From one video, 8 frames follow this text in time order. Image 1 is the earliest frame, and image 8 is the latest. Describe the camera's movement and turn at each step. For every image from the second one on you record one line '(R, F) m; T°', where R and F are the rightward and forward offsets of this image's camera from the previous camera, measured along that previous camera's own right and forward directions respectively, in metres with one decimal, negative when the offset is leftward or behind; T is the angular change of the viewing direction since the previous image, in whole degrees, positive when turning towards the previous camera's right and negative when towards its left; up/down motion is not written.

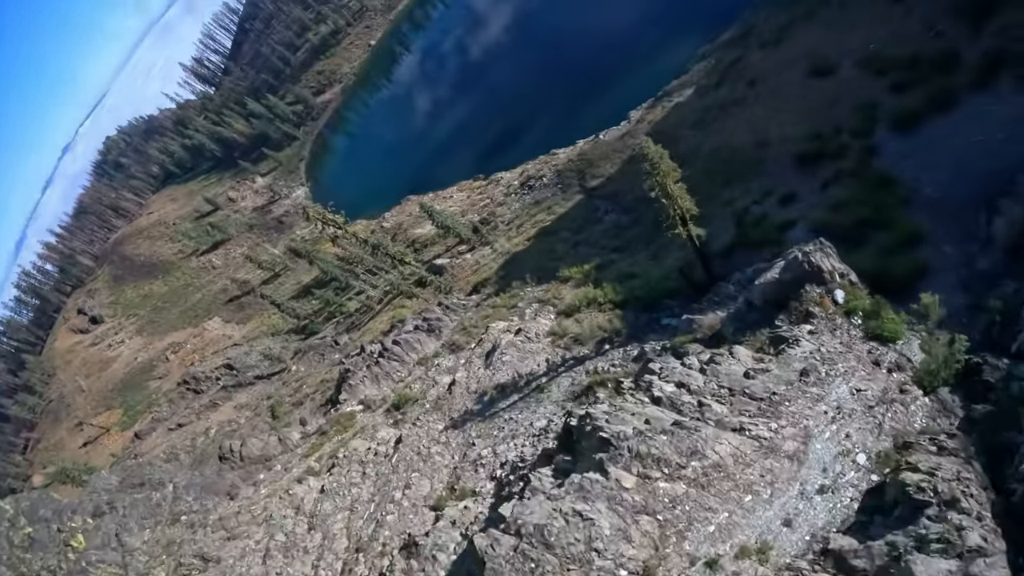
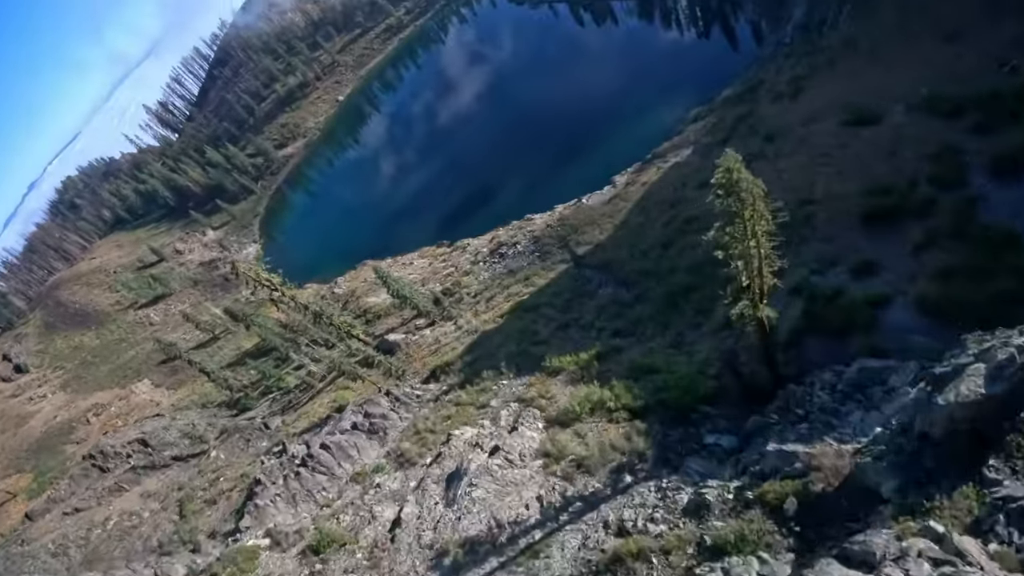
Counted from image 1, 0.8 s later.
(-0.7, +10.1) m; +3°
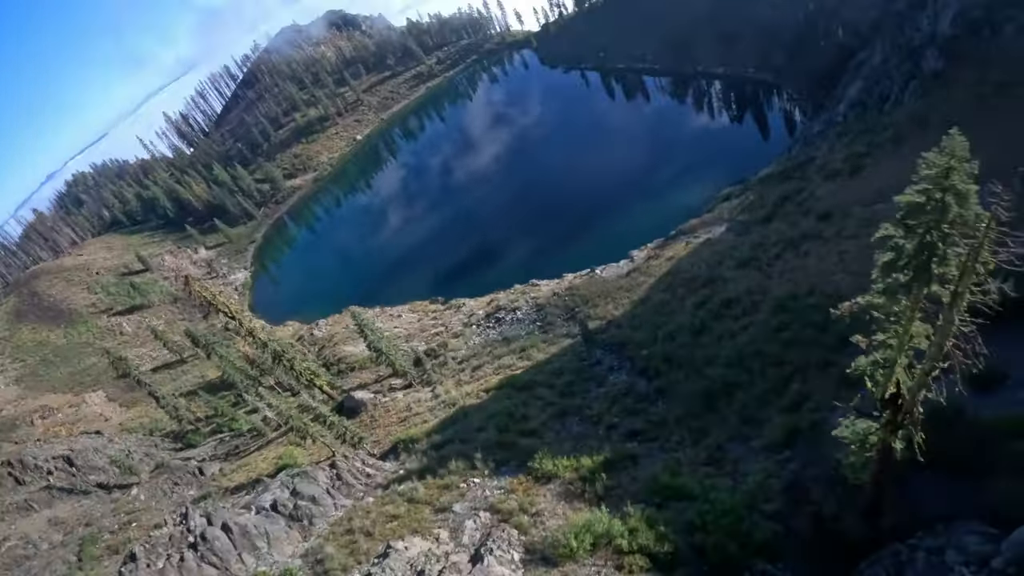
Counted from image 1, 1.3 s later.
(-0.1, +7.4) m; 0°
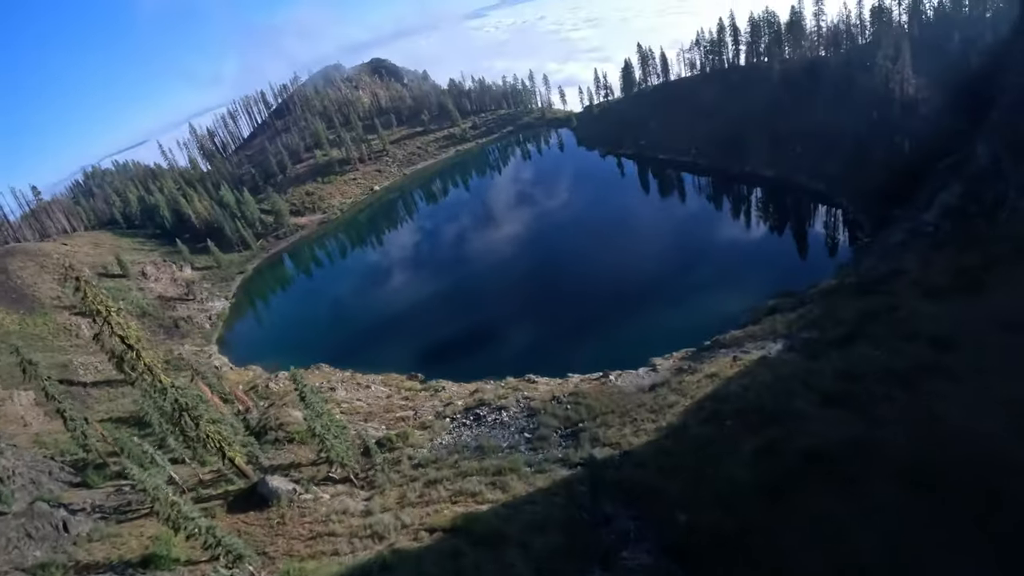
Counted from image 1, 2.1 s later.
(+0.2, +11.7) m; -1°
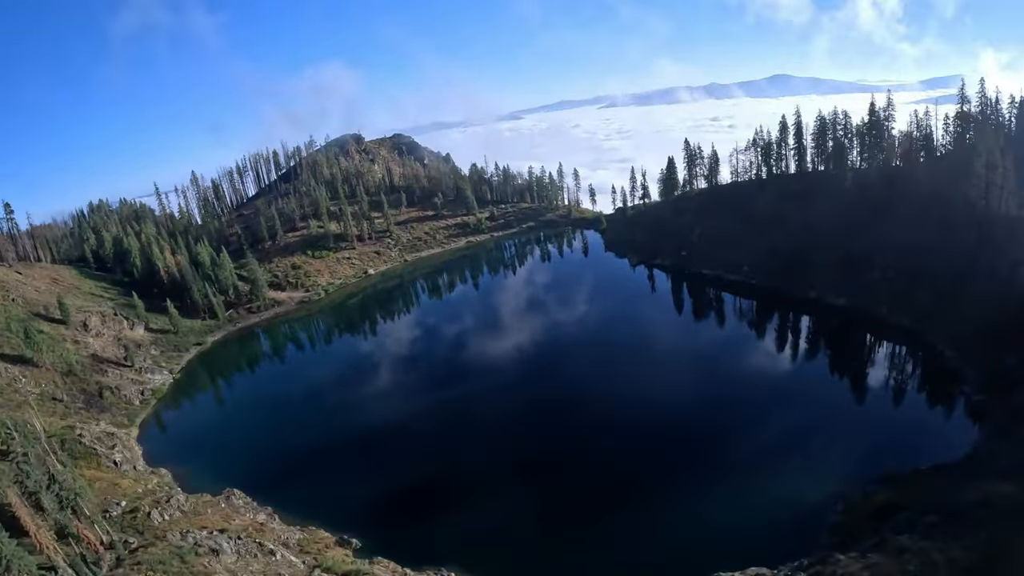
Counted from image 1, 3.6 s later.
(+0.5, +19.8) m; -1°
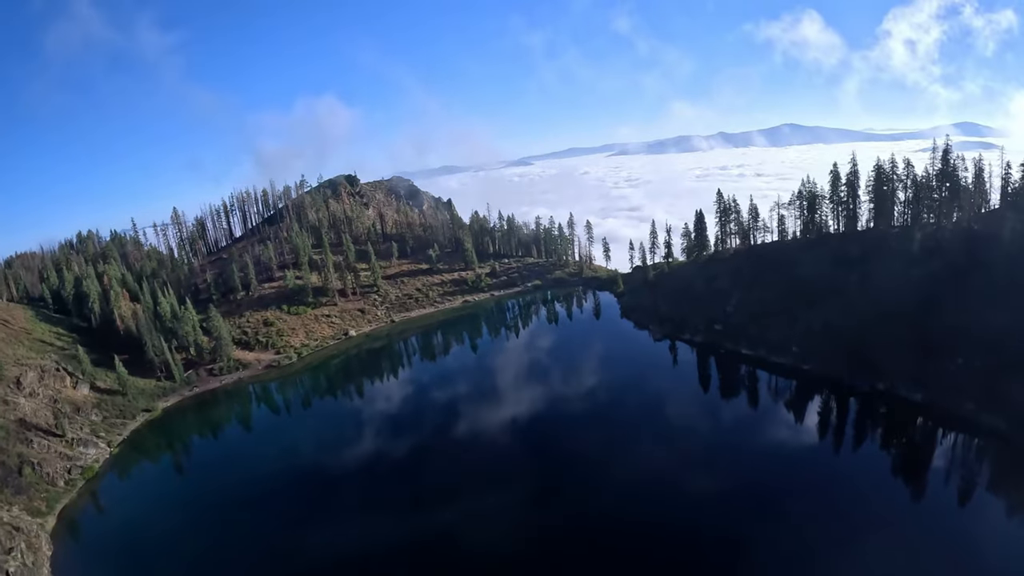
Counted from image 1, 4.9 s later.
(+0.3, +15.3) m; 0°
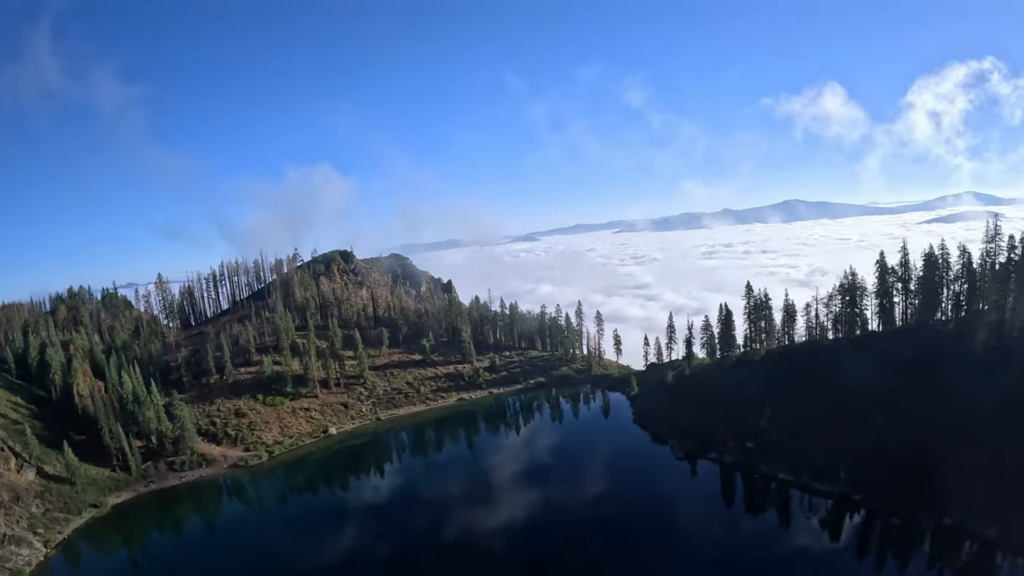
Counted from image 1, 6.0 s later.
(+0.1, +10.4) m; 0°
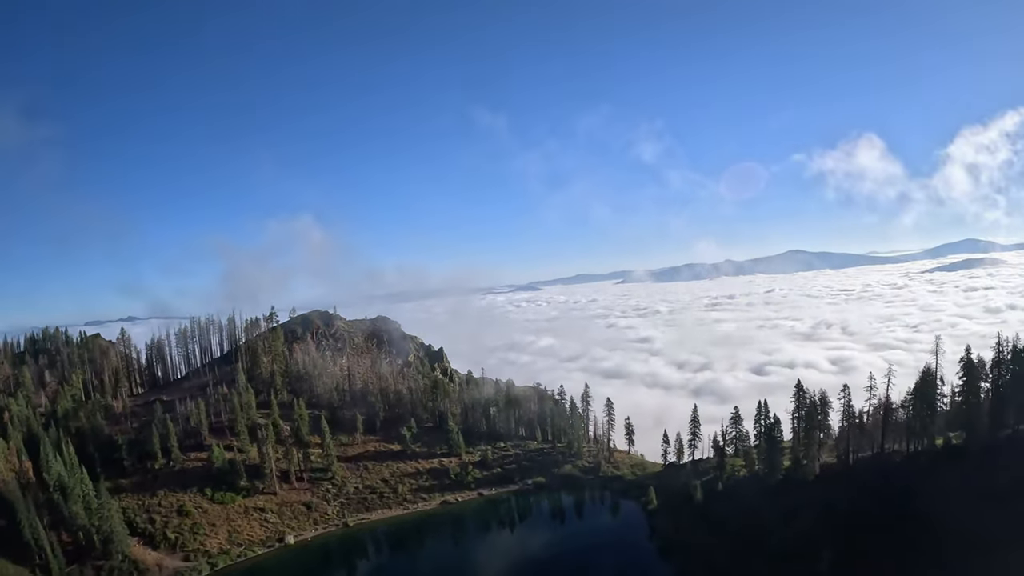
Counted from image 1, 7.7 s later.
(+0.2, +14.2) m; 0°
